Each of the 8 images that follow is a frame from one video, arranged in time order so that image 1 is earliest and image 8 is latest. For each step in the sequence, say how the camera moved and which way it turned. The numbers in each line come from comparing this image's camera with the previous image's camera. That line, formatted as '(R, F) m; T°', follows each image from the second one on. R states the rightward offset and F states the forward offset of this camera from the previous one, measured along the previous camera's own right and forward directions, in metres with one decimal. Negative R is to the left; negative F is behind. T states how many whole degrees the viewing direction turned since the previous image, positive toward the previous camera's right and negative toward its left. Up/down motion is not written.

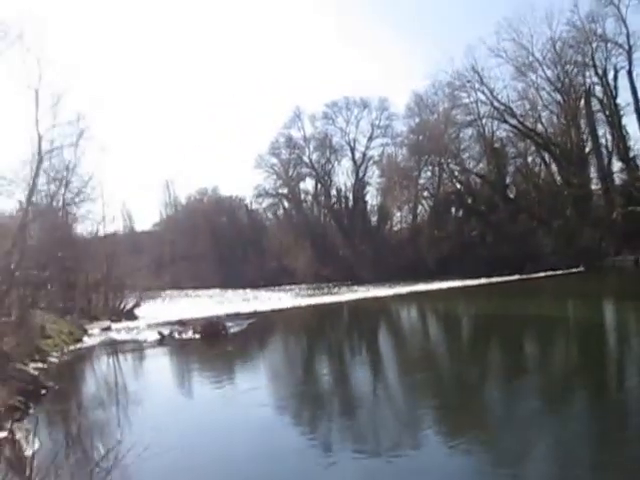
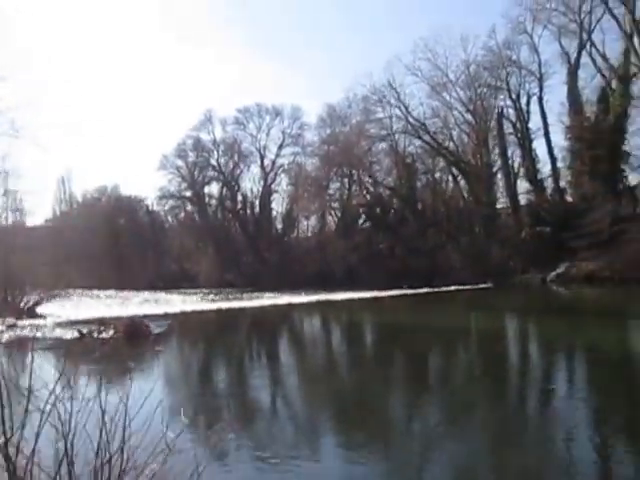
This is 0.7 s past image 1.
(-0.7, +0.2) m; +8°
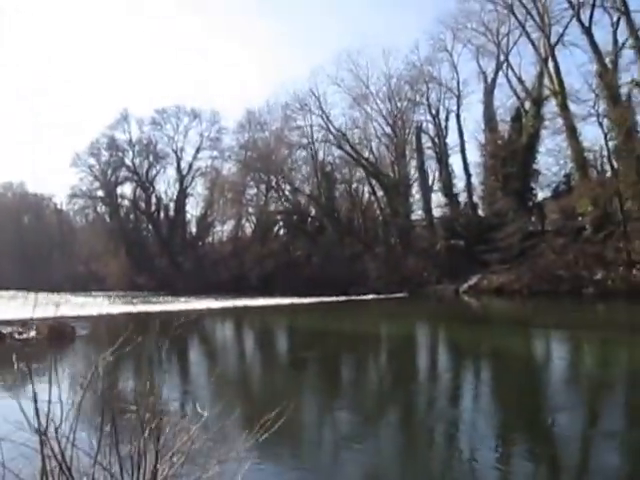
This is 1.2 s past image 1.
(-0.4, -0.1) m; +7°
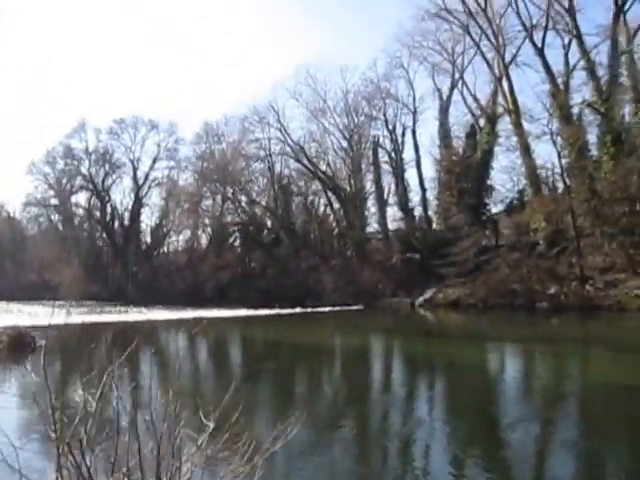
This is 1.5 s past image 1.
(-0.2, -0.2) m; +3°
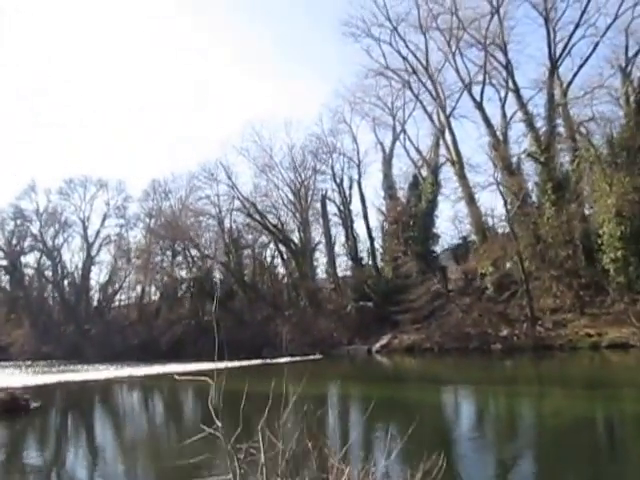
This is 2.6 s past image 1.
(-0.5, -0.4) m; +5°
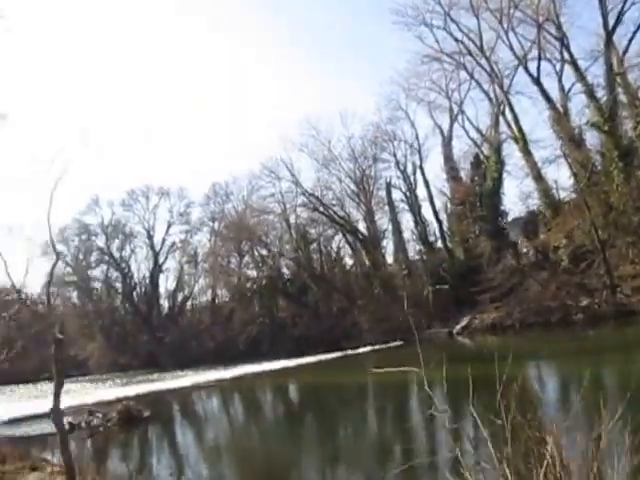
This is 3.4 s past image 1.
(-1.0, -0.2) m; -1°
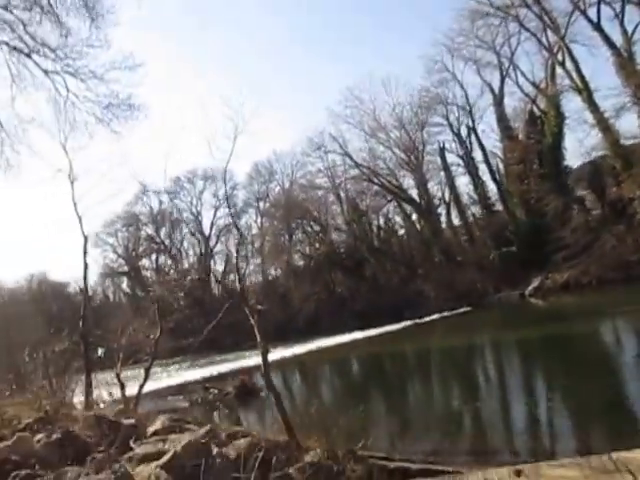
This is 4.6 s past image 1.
(-1.0, +0.4) m; -1°
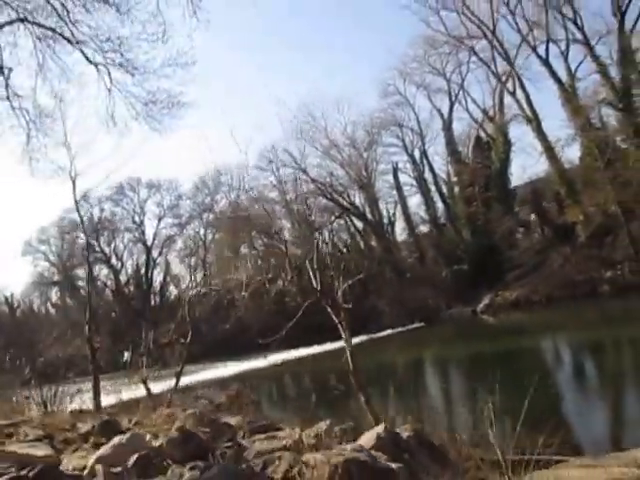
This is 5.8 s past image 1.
(-1.8, -0.1) m; +9°
